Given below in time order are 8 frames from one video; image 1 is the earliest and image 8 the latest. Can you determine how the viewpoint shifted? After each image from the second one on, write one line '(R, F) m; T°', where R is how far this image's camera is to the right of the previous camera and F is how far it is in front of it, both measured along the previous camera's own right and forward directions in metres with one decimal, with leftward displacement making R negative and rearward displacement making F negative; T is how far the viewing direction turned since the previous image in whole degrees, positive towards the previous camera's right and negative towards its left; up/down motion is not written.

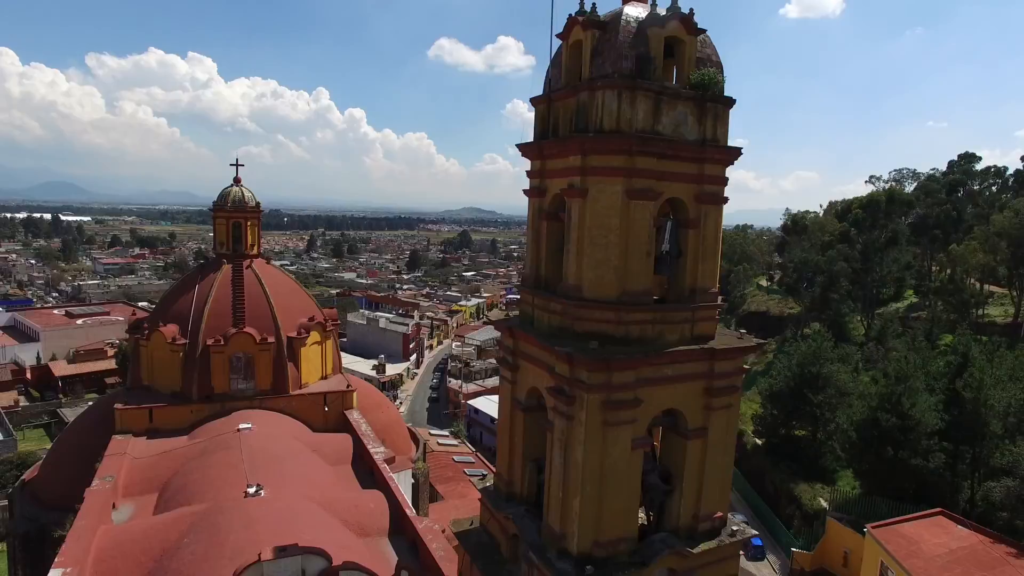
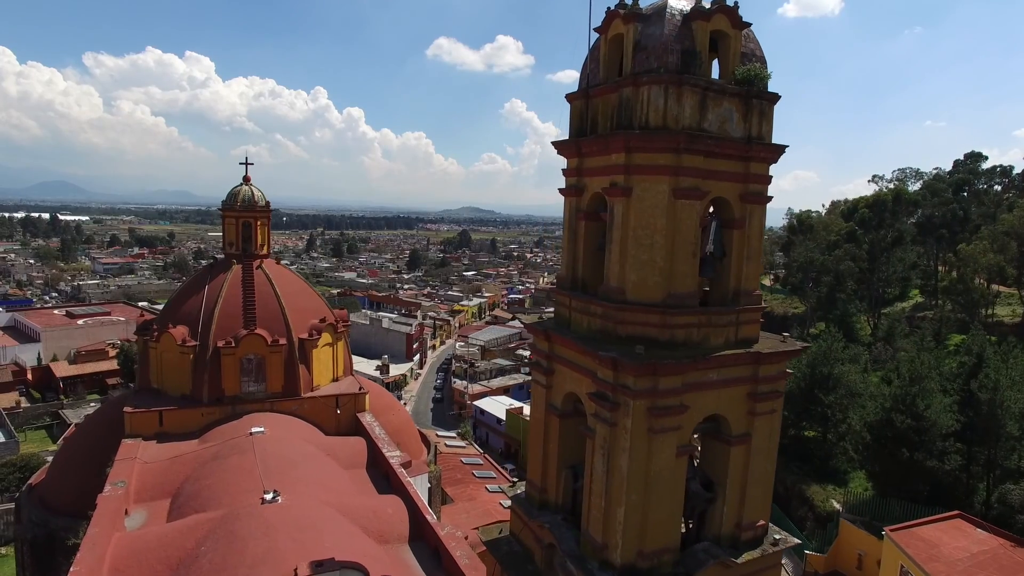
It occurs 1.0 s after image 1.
(-0.3, +0.2) m; 0°
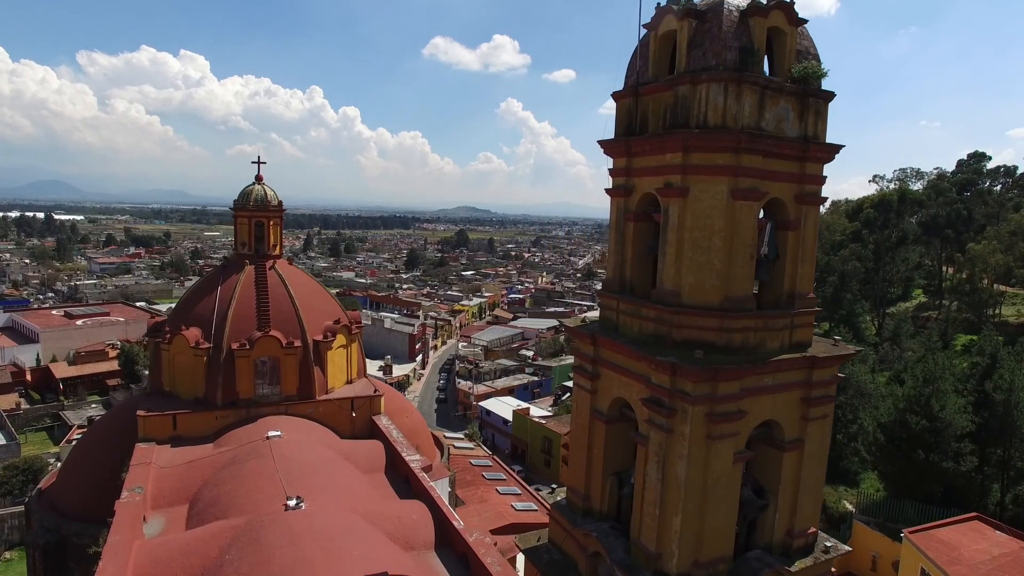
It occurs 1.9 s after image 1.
(-0.5, +0.1) m; 0°
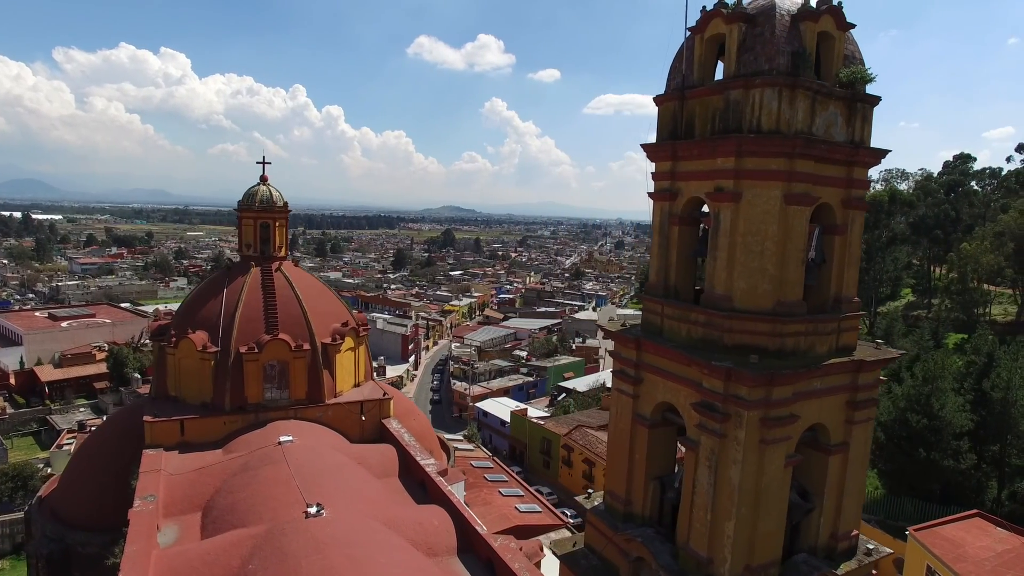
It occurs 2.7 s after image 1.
(-0.5, +0.1) m; +2°
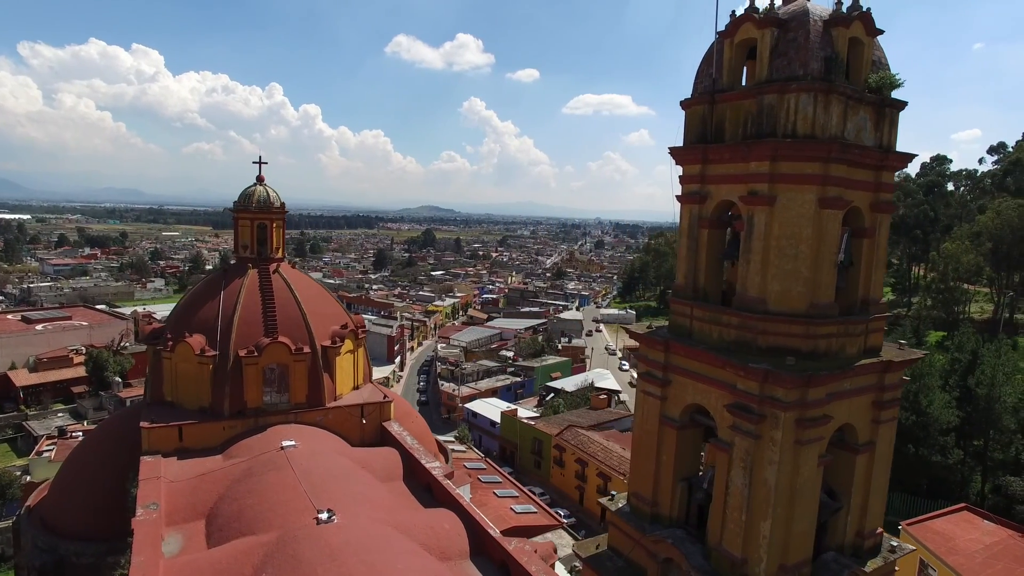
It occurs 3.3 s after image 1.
(-0.5, 0.0) m; +2°
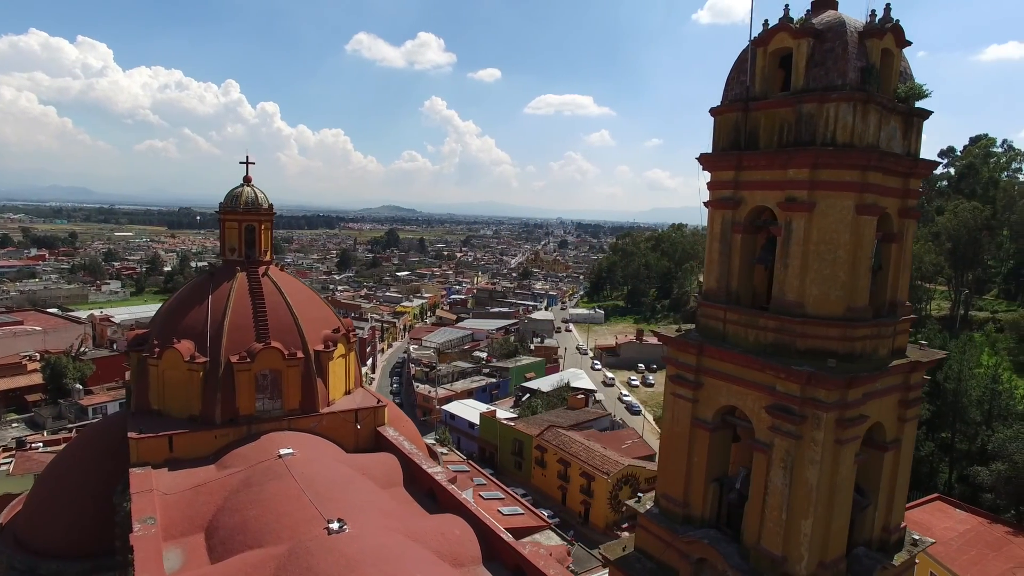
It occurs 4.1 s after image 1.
(-0.7, 0.0) m; +4°
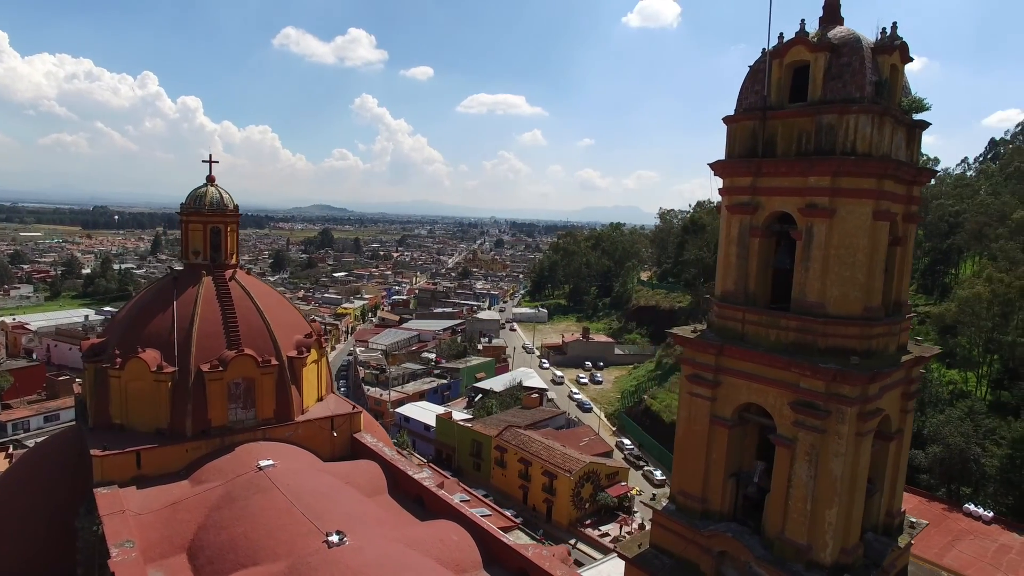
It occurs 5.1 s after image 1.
(-0.9, 0.0) m; +6°
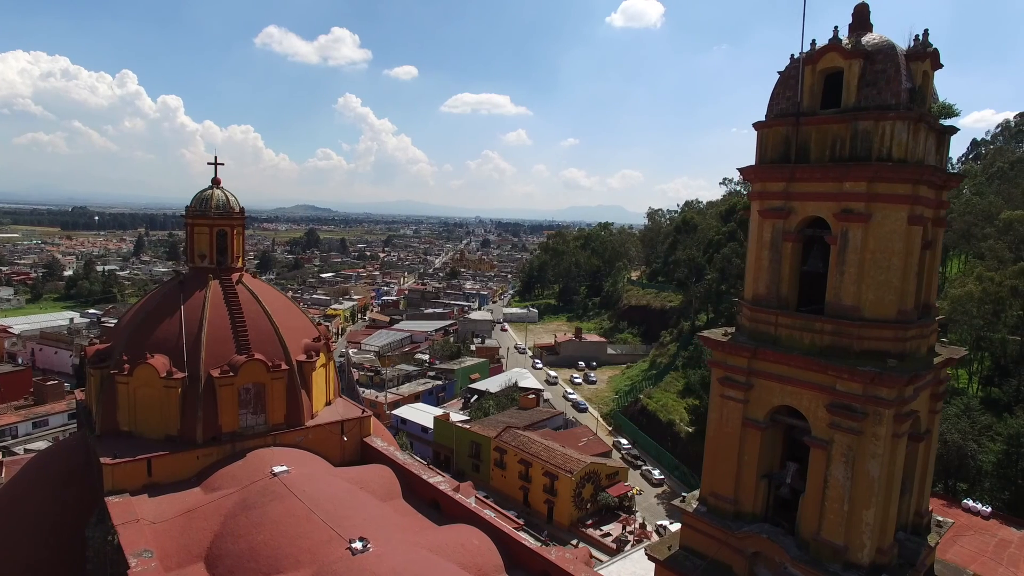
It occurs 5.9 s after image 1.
(-0.5, 0.0) m; +1°
